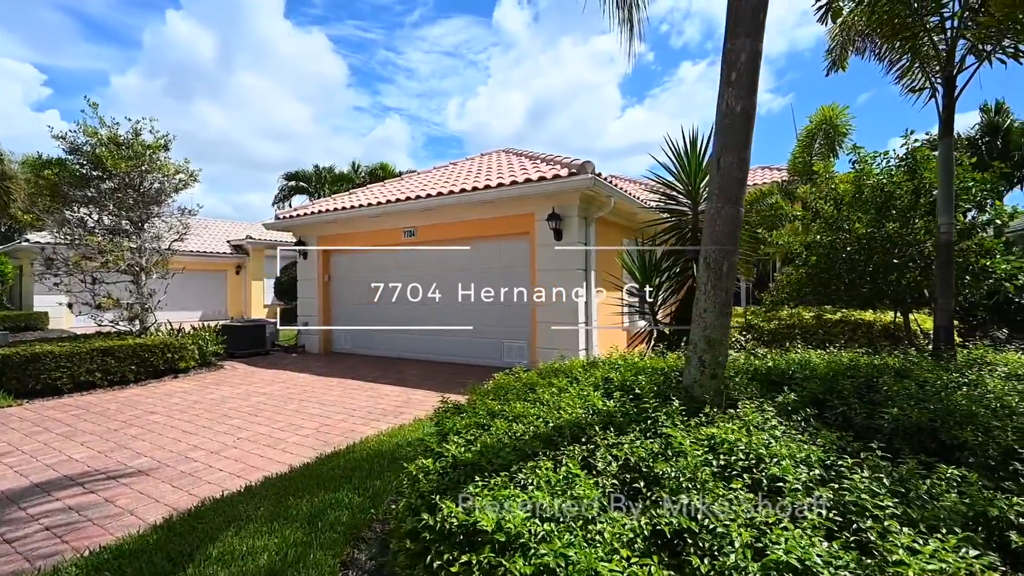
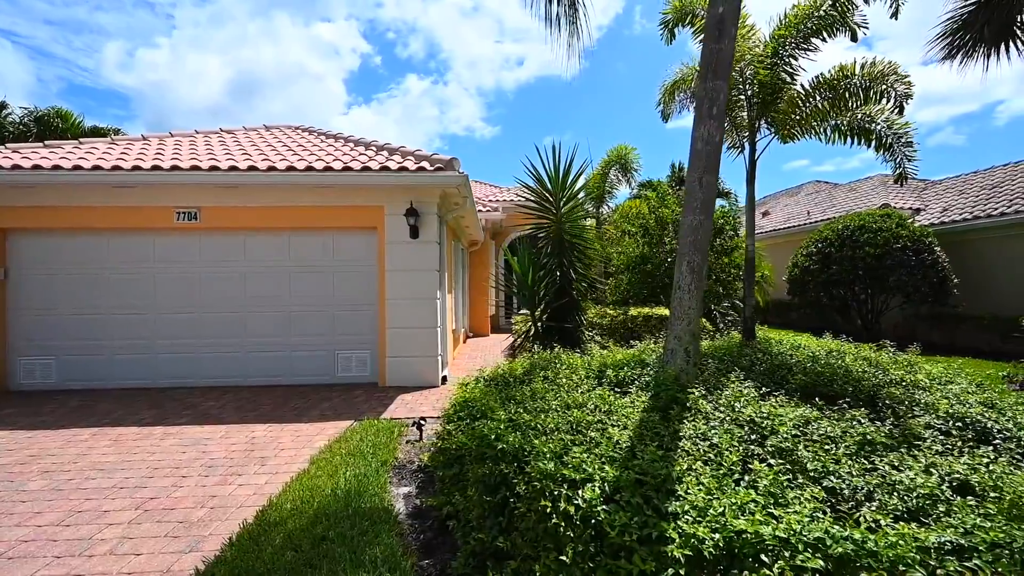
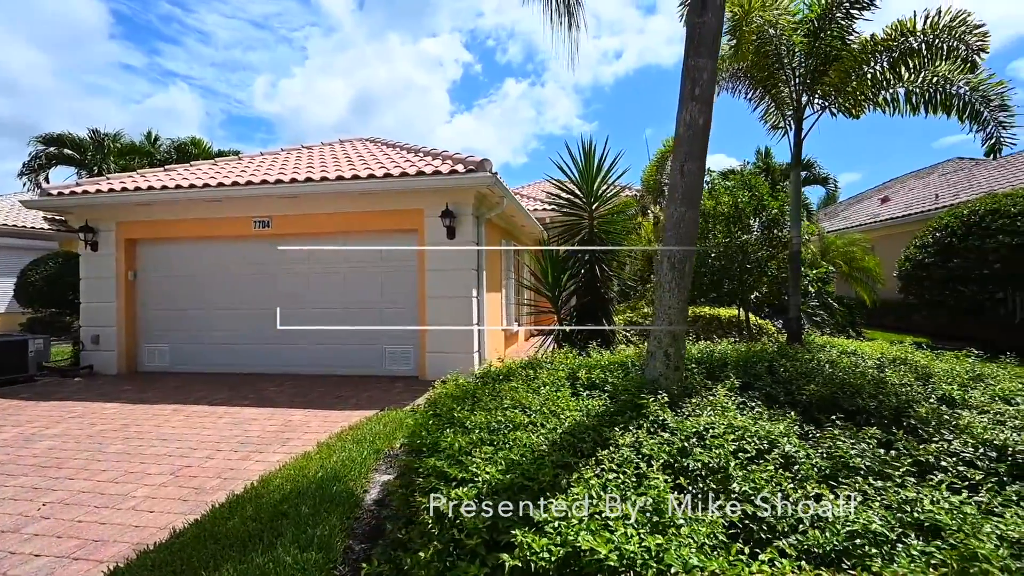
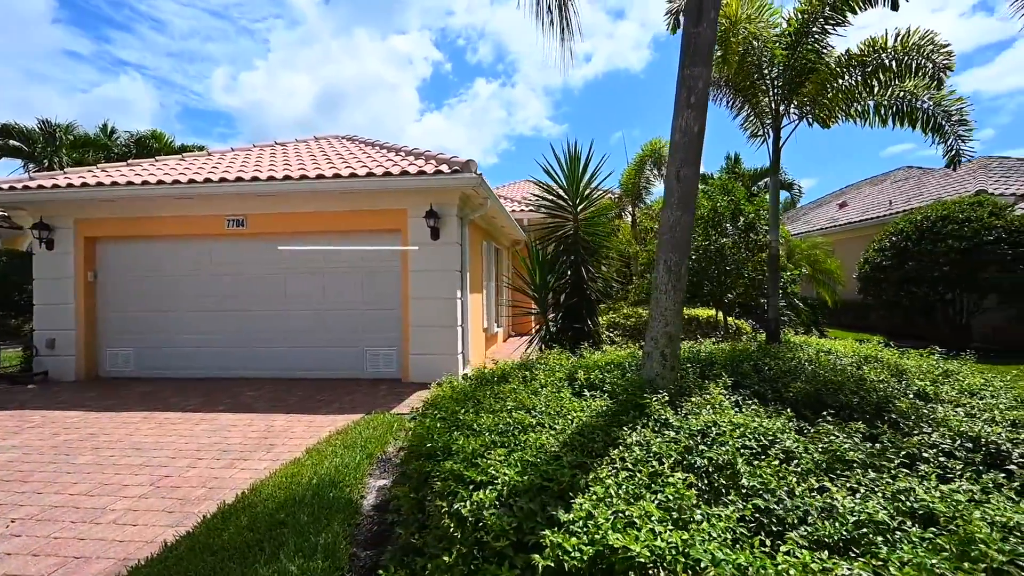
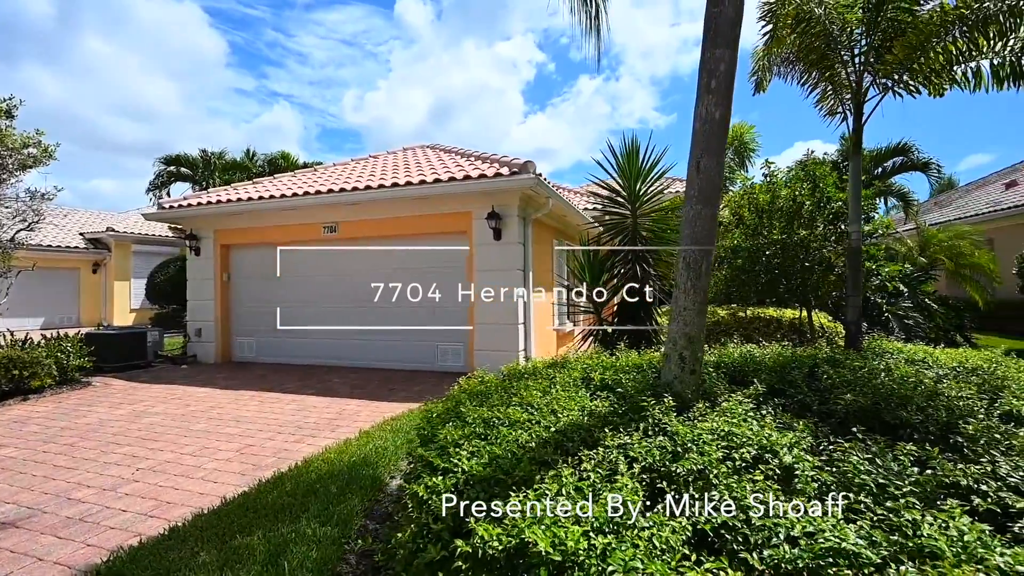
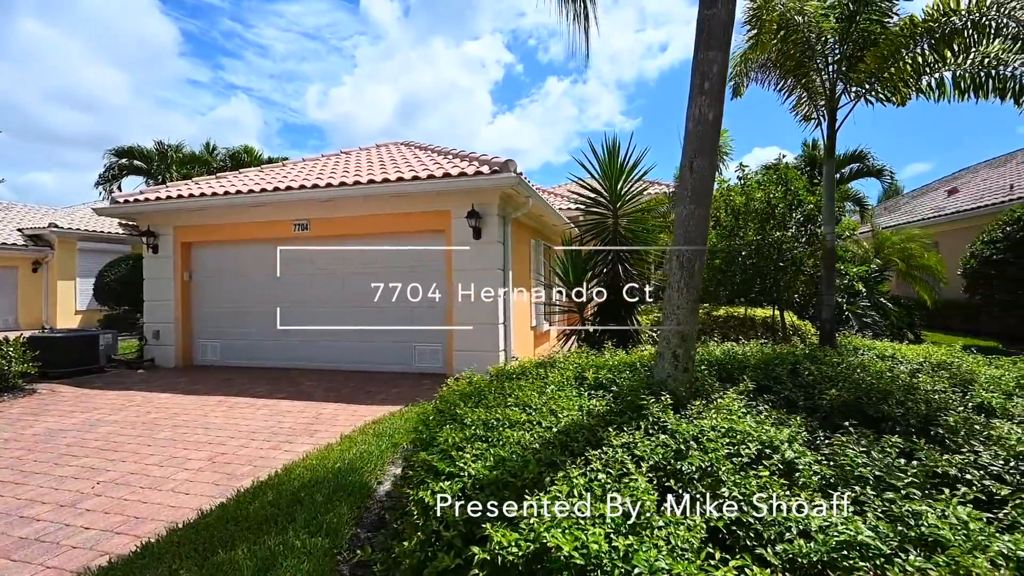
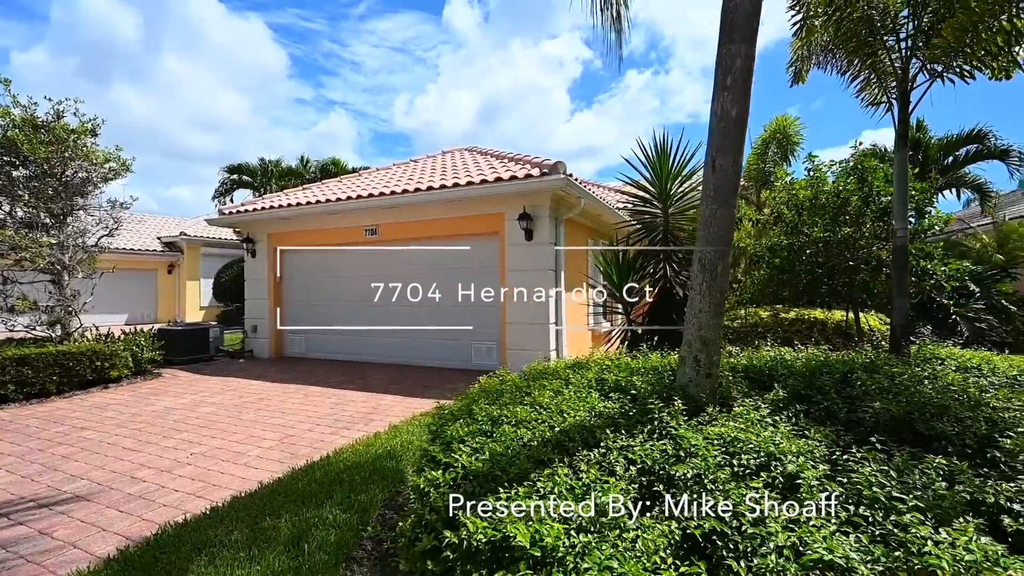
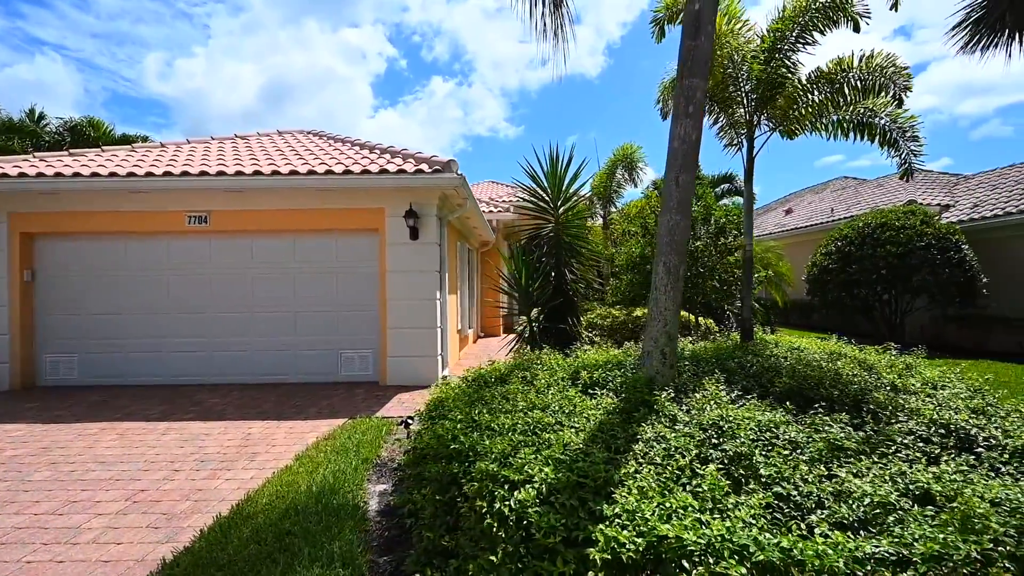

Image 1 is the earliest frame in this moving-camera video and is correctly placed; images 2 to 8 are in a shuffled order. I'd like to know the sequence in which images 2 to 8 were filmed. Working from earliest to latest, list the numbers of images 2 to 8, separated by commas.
7, 5, 6, 3, 4, 8, 2
